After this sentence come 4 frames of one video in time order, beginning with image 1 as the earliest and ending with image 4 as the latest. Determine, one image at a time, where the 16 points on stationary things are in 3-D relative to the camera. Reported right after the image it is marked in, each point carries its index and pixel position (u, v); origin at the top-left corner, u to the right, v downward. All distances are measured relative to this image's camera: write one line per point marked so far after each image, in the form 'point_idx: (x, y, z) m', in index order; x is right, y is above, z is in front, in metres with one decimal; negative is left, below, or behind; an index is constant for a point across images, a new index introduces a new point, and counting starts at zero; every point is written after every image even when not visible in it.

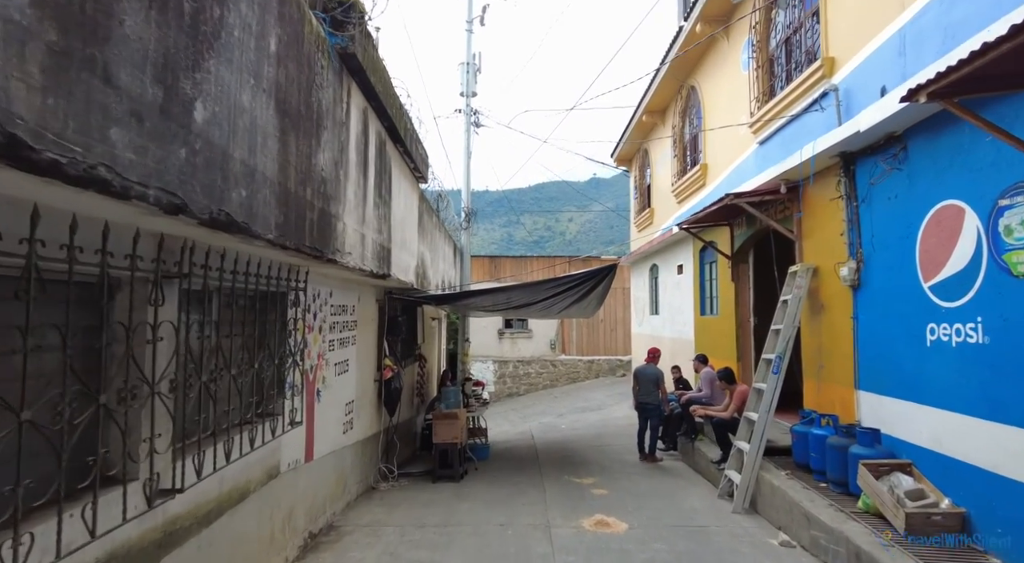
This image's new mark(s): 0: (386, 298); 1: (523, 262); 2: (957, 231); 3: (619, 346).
0: (-1.5, -0.2, +7.1) m
1: (+0.3, +0.6, +18.1) m
2: (+2.7, +0.3, +3.7) m
3: (+3.4, -2.0, +18.9) m
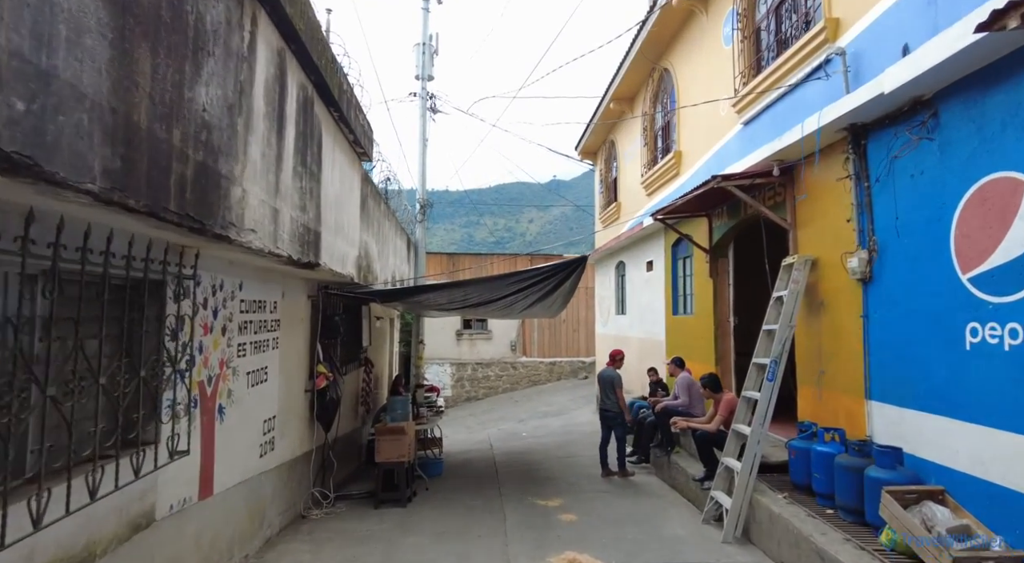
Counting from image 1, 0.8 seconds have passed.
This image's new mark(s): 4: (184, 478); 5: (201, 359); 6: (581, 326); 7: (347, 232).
0: (-2.0, -0.1, +6.2) m
1: (-0.8, +0.6, +17.2) m
2: (+2.5, +0.4, +3.0) m
3: (+2.1, -2.0, +18.2) m
4: (-1.7, -1.0, +3.2) m
5: (-1.8, -0.4, +3.4) m
6: (+2.1, -1.4, +18.2) m
7: (-1.6, +0.5, +5.7) m
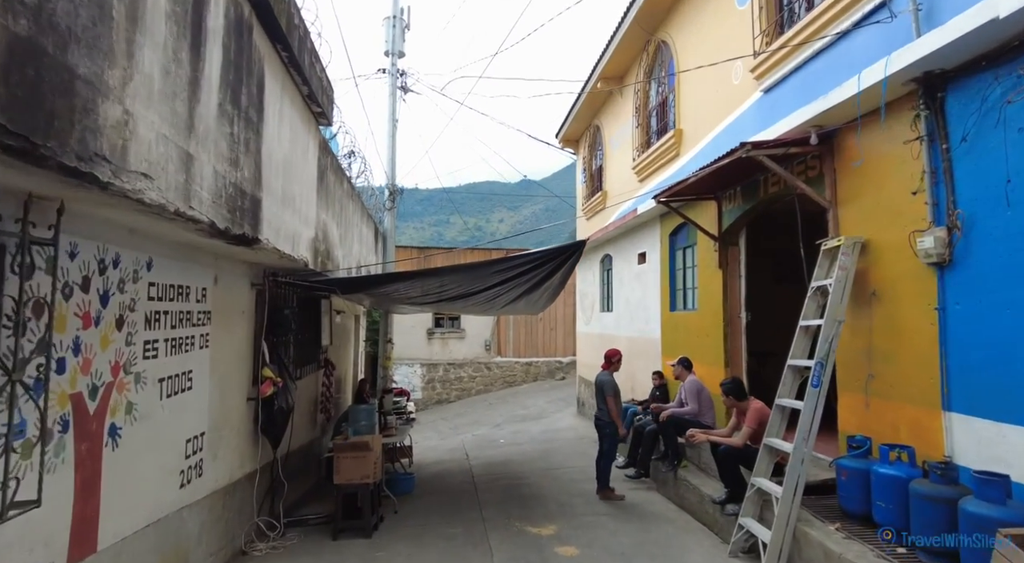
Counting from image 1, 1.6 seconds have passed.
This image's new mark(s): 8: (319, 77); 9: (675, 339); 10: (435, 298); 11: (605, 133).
0: (-2.1, 0.0, +5.2) m
1: (-1.5, +0.8, +16.2) m
2: (+2.6, +0.5, +2.2) m
3: (+1.3, -1.9, +17.4) m
4: (-1.7, -0.9, +2.2) m
5: (-1.7, -0.3, +2.4) m
6: (+1.3, -1.2, +17.4) m
7: (-1.7, +0.6, +4.7) m
8: (-1.6, +1.7, +4.8) m
9: (+2.1, -0.7, +7.7) m
10: (-0.8, -0.2, +6.3) m
11: (+1.8, +2.9, +11.5) m
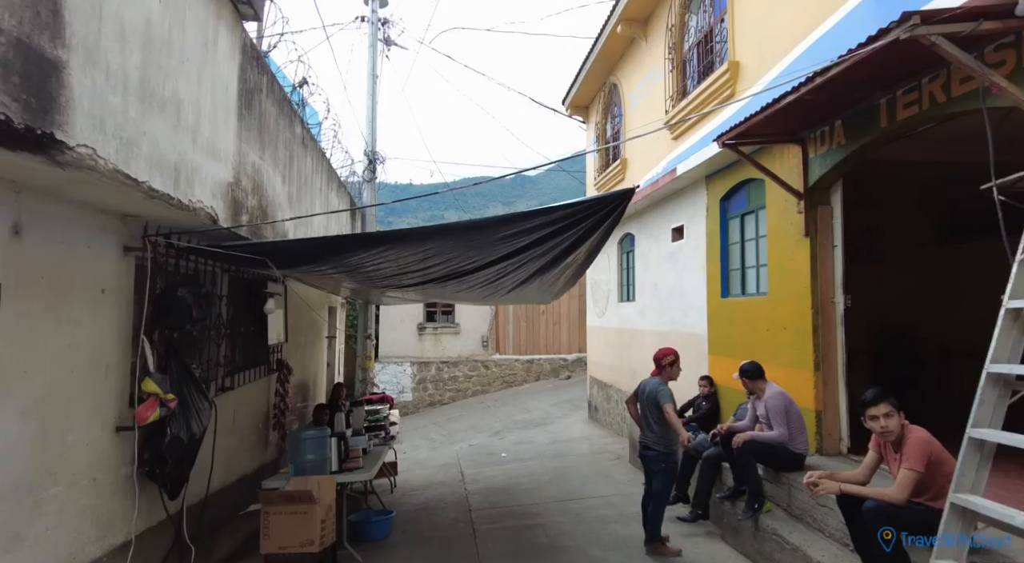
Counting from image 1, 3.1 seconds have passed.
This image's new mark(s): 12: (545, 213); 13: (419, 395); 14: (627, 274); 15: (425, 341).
0: (-2.0, +0.2, +3.4) m
1: (-1.5, +1.0, +14.4) m
2: (+2.7, +0.7, +0.5) m
3: (+1.3, -1.6, +15.6) m
4: (-1.6, -0.8, +0.4) m
5: (-1.6, -0.1, +0.7) m
6: (+1.3, -0.9, +15.6) m
7: (-1.6, +0.8, +2.9) m
8: (-1.5, +1.8, +3.0) m
9: (+2.2, -0.5, +5.9) m
10: (-0.7, 0.0, +4.5) m
11: (+1.8, +3.1, +9.7) m
12: (+0.3, +0.5, +4.3) m
13: (-2.3, -2.8, +14.6) m
14: (+1.8, +0.2, +9.5) m
15: (-2.2, -1.5, +14.9) m
